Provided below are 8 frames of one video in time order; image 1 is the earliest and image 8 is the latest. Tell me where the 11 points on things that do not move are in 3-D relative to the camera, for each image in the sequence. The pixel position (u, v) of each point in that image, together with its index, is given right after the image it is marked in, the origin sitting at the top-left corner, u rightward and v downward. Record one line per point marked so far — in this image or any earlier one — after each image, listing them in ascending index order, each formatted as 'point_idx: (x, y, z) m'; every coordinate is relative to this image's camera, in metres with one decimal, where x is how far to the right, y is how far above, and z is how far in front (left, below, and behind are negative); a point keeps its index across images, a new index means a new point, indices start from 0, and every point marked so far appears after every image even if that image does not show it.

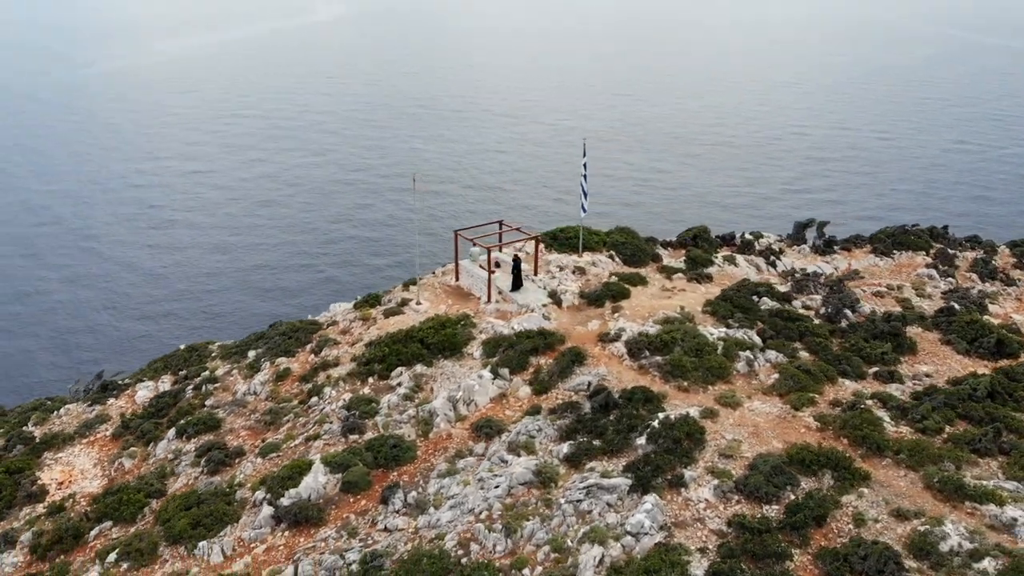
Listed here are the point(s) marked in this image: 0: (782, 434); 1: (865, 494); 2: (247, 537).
0: (+6.5, -3.6, +19.8) m
1: (+7.8, -4.6, +17.8) m
2: (-6.0, -5.6, +18.1) m
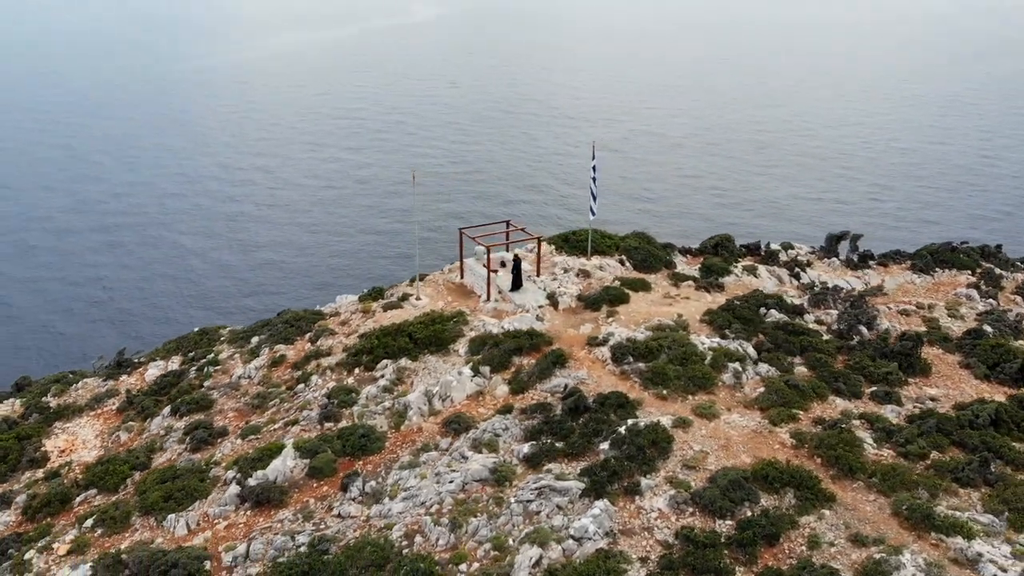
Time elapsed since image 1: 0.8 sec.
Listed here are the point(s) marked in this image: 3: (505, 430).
0: (+5.7, -3.8, +19.2) m
1: (+6.7, -4.9, +17.1) m
2: (-7.0, -5.3, +18.8) m
3: (-0.2, -3.5, +19.9) m
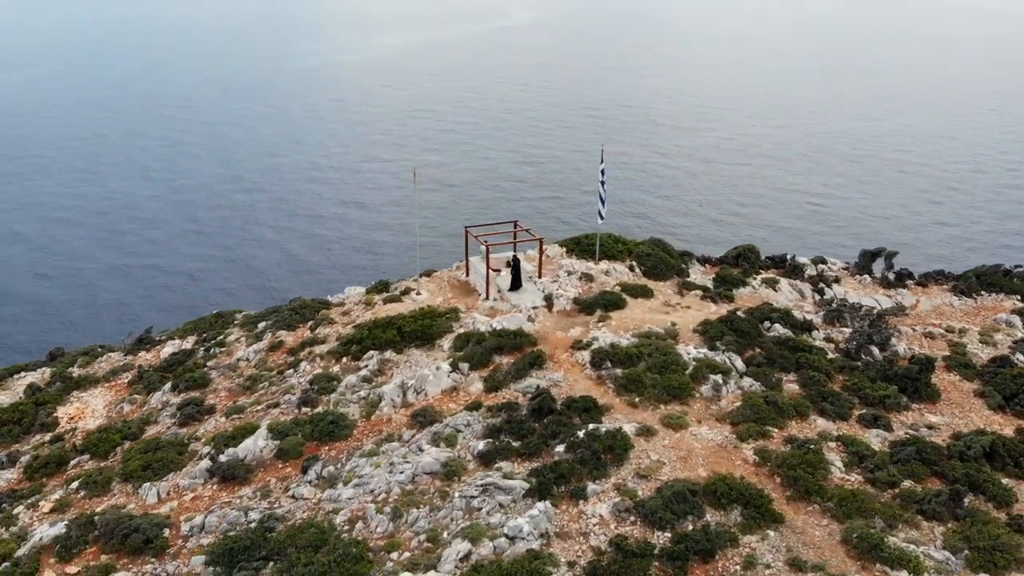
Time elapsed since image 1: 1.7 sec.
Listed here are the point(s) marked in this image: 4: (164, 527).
0: (+4.6, -4.1, +18.7) m
1: (+5.3, -5.1, +16.5) m
2: (-8.1, -4.8, +19.8) m
3: (-1.1, -3.5, +20.1) m
4: (-8.0, -5.5, +18.5) m
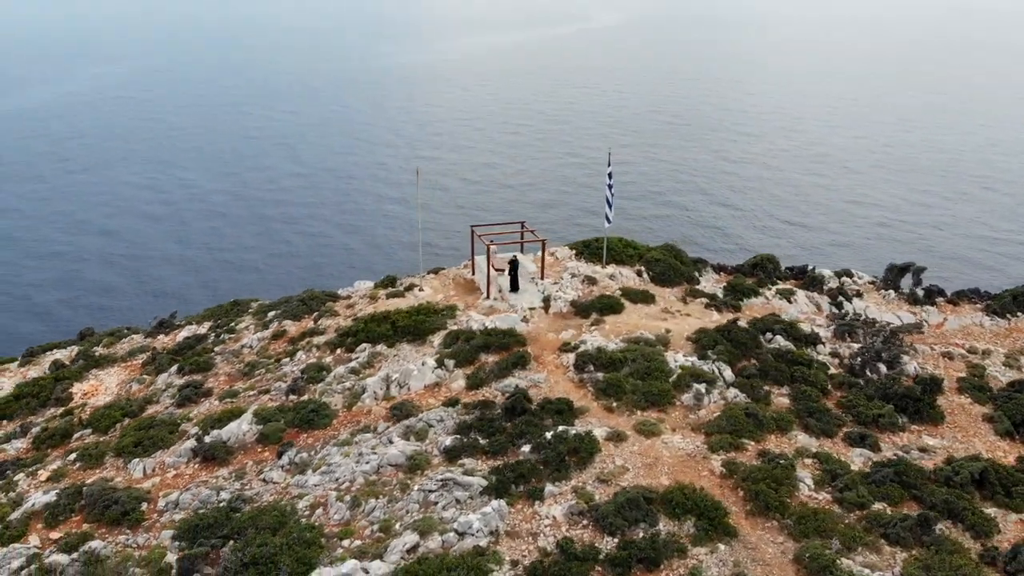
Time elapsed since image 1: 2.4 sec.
0: (+3.7, -4.2, +18.4) m
1: (+4.1, -5.3, +16.1) m
2: (-8.9, -4.5, +20.6) m
3: (-1.8, -3.4, +20.3) m
4: (-8.9, -5.1, +19.4) m
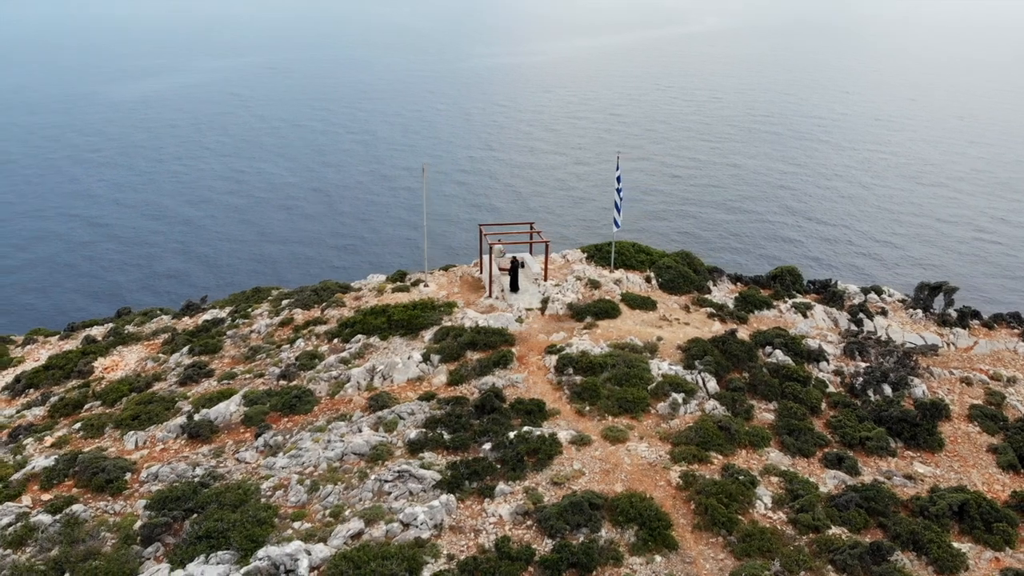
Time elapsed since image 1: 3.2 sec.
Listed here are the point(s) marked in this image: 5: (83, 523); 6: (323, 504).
0: (+2.7, -4.3, +18.2) m
1: (+2.8, -5.4, +15.8) m
2: (-9.6, -4.0, +21.7) m
3: (-2.6, -3.3, +20.6) m
4: (-9.8, -4.7, +20.4) m
5: (-10.1, -5.5, +18.8) m
6: (-4.3, -4.9, +18.1) m
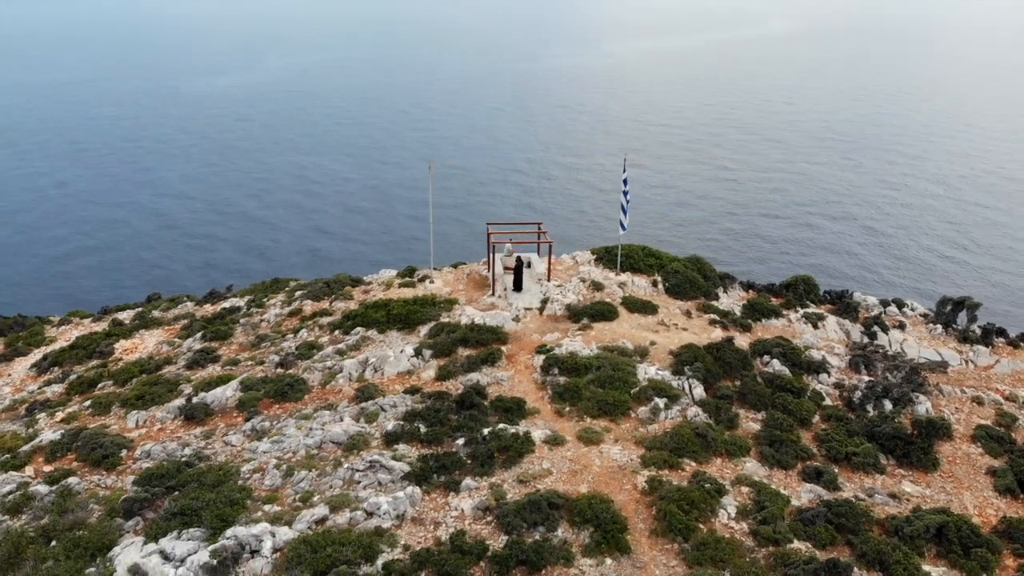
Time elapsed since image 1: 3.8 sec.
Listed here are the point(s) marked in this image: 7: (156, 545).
0: (+1.9, -4.4, +18.1) m
1: (+1.8, -5.4, +15.8) m
2: (-10.0, -3.6, +22.6) m
3: (-3.1, -3.1, +21.0) m
4: (-10.4, -4.3, +21.4) m
5: (-10.8, -5.1, +19.8) m
6: (-5.0, -4.7, +18.6) m
7: (-7.7, -5.6, +17.4) m
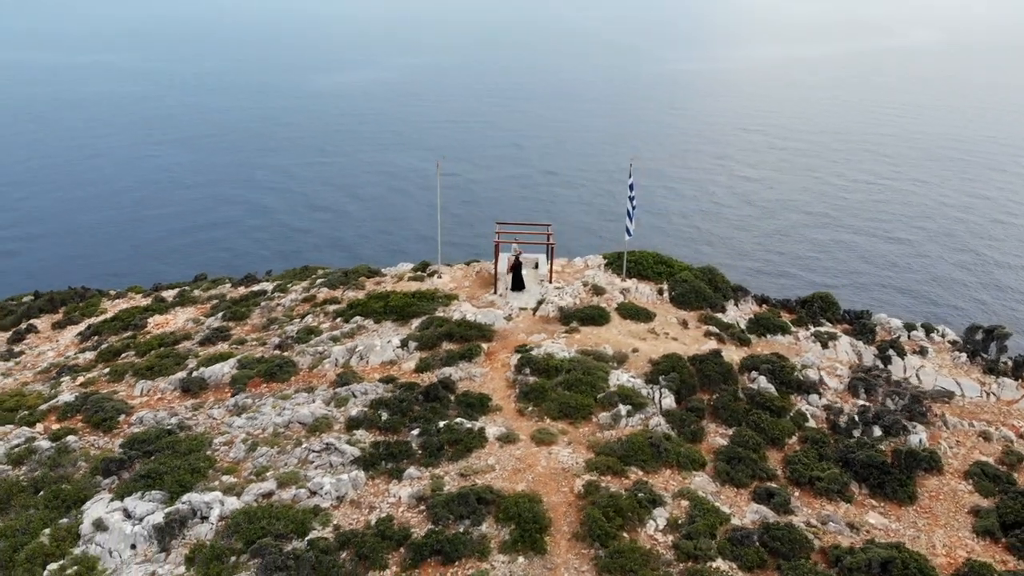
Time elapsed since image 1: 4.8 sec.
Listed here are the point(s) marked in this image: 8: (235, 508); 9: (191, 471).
0: (+0.5, -4.4, +18.1) m
1: (+0.1, -5.4, +15.8) m
2: (-10.6, -3.0, +24.2) m
3: (-4.0, -2.8, +21.6) m
4: (-11.2, -3.6, +23.0) m
5: (-11.8, -4.3, +21.5) m
6: (-6.3, -4.3, +19.5) m
7: (-9.1, -5.0, +18.7) m
8: (-6.2, -4.9, +18.1) m
9: (-7.8, -4.4, +19.4) m
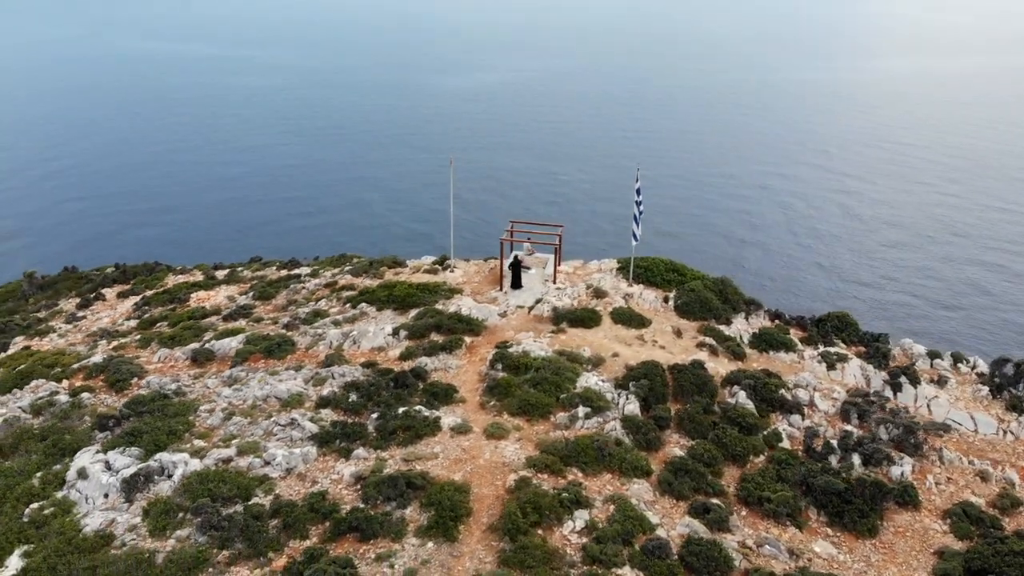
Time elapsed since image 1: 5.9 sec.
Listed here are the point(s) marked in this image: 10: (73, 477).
0: (-0.9, -4.2, +18.4) m
1: (-1.8, -5.2, +16.2) m
2: (-11.0, -2.2, +26.0) m
3: (-4.7, -2.5, +22.6) m
4: (-11.7, -2.7, +24.9) m
5: (-12.6, -3.4, +23.6) m
6: (-7.4, -3.7, +20.8) m
7: (-10.4, -4.2, +20.4) m
8: (-7.6, -4.4, +19.3) m
9: (-8.9, -3.8, +20.9) m
10: (-10.9, -4.7, +19.8) m
